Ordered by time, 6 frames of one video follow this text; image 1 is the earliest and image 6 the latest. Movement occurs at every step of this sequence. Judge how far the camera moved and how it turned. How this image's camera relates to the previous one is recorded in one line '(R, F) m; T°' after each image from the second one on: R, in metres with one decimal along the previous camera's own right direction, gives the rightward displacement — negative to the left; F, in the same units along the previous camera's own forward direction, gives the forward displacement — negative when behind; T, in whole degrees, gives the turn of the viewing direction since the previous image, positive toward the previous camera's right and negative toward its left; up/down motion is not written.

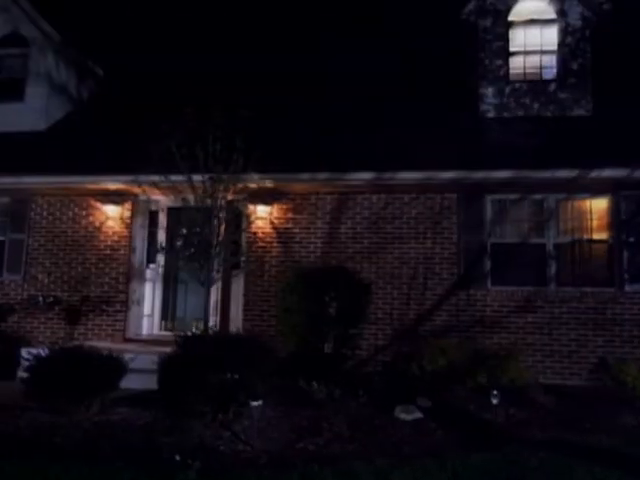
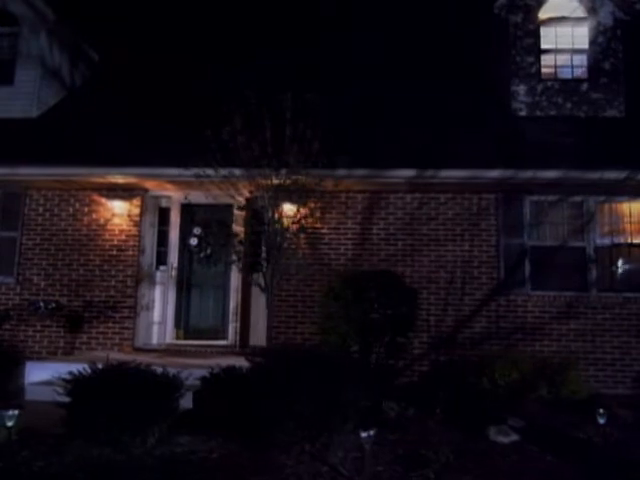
(-1.4, +0.7) m; +6°
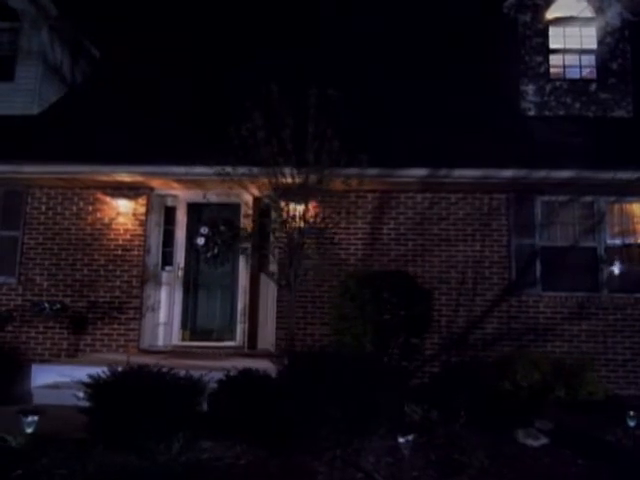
(-0.4, +0.1) m; +2°
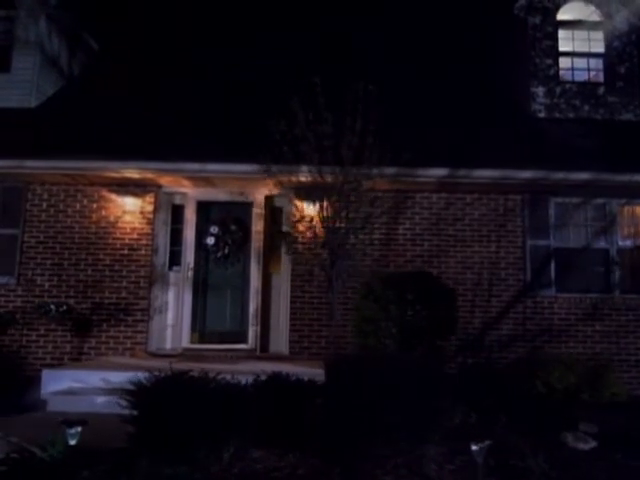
(-0.9, +0.2) m; +4°
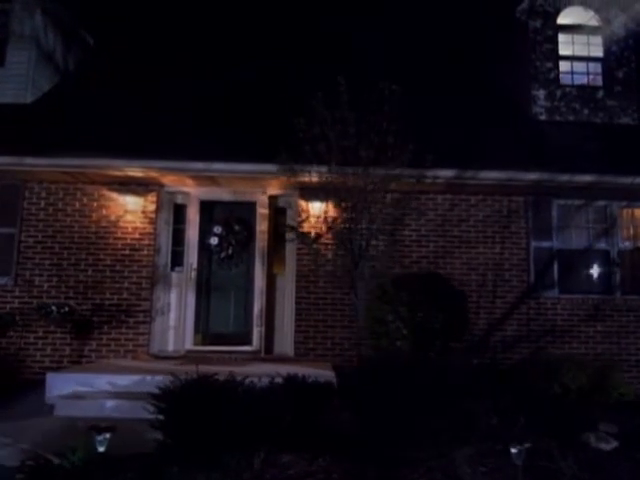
(-0.6, +0.1) m; +3°
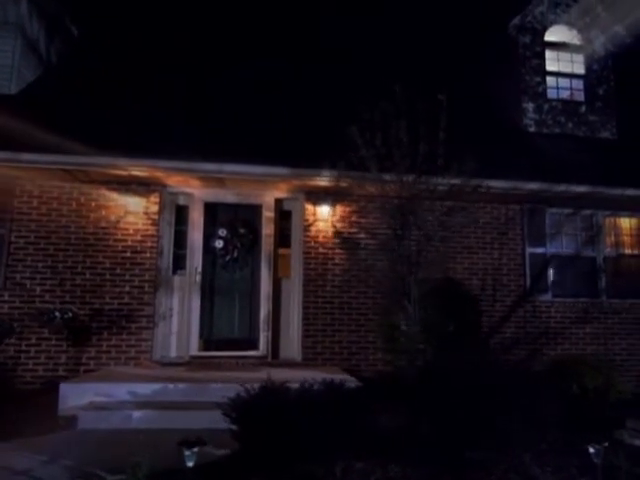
(-1.5, +0.1) m; +8°
